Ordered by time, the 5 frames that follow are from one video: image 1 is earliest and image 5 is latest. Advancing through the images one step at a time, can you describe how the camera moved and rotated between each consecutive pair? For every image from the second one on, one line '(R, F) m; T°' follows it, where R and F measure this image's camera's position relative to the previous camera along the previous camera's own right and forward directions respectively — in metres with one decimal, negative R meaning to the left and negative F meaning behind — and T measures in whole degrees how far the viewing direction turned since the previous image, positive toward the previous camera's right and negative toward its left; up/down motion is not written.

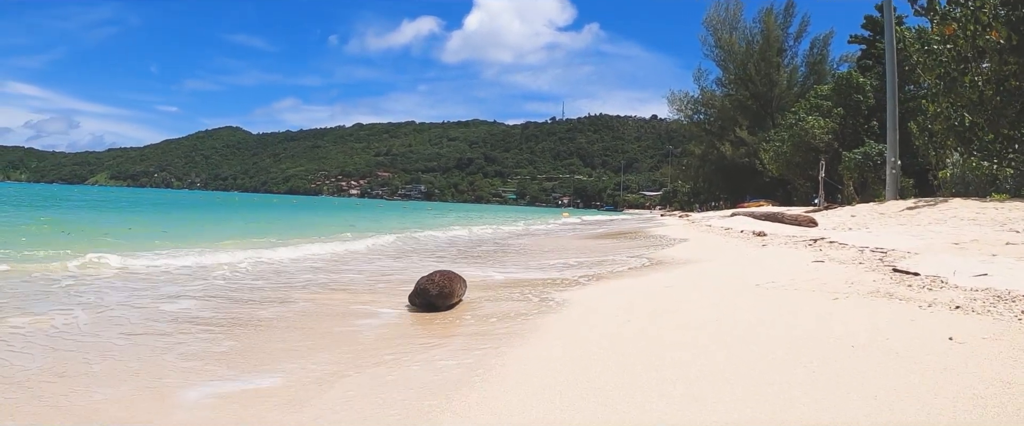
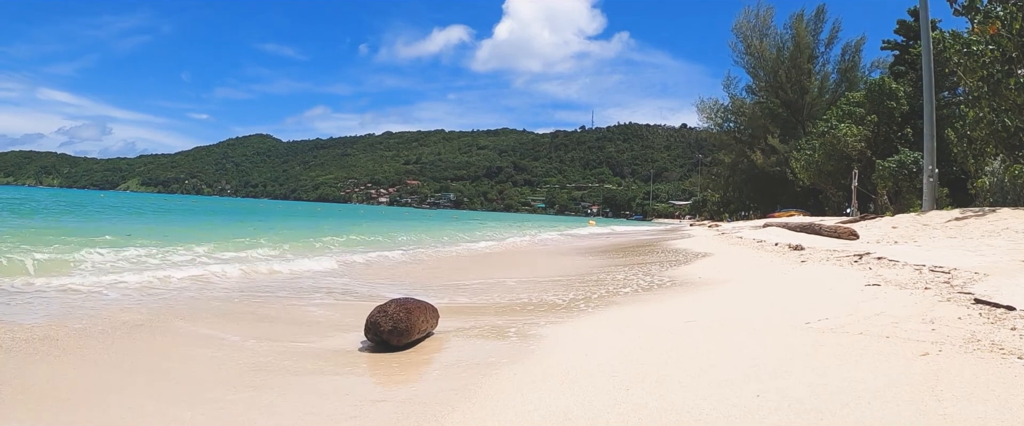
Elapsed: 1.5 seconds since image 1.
(+0.4, +1.2) m; -3°
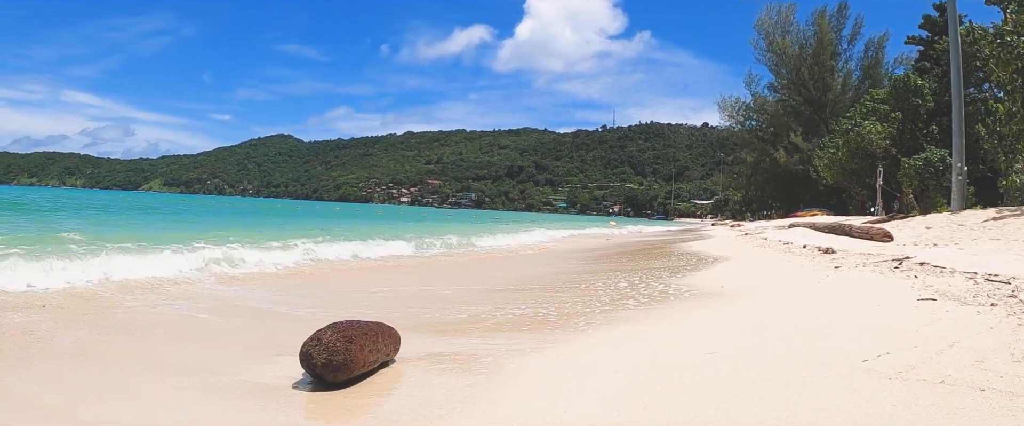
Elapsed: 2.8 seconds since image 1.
(+0.3, +0.9) m; -2°
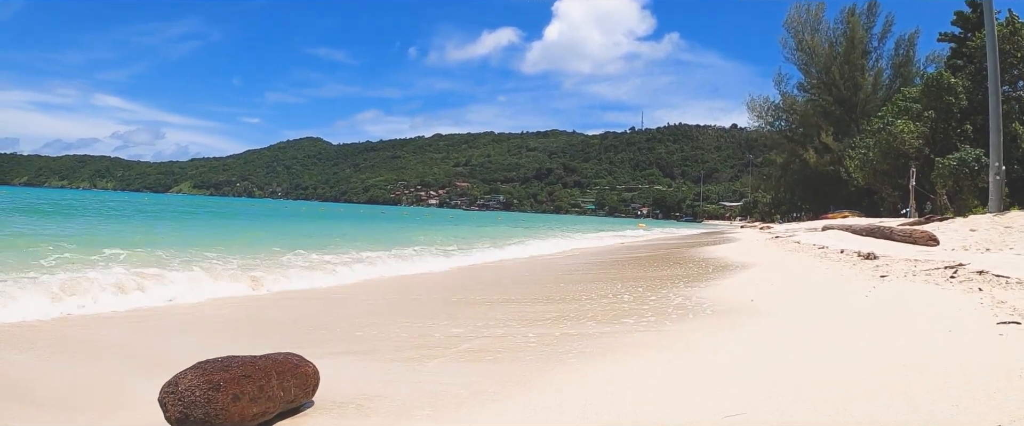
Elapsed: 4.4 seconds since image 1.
(+0.4, +1.0) m; -3°
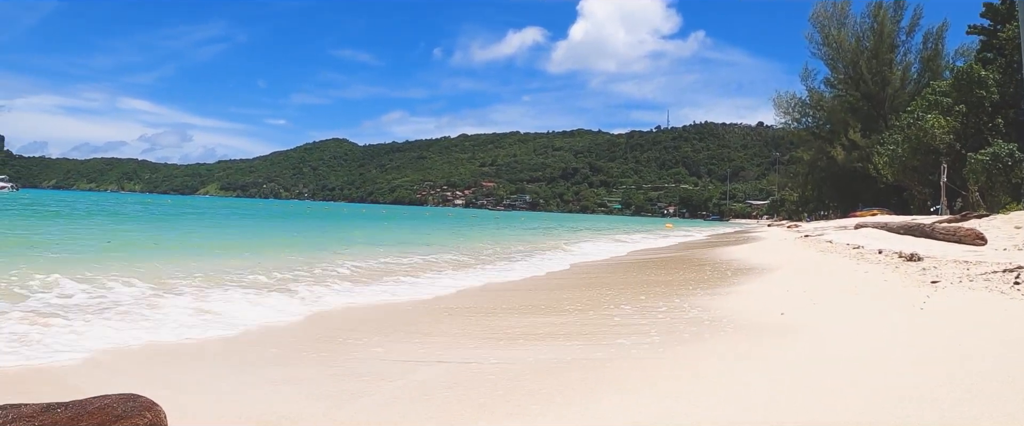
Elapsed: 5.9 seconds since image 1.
(+0.4, +1.0) m; -2°
